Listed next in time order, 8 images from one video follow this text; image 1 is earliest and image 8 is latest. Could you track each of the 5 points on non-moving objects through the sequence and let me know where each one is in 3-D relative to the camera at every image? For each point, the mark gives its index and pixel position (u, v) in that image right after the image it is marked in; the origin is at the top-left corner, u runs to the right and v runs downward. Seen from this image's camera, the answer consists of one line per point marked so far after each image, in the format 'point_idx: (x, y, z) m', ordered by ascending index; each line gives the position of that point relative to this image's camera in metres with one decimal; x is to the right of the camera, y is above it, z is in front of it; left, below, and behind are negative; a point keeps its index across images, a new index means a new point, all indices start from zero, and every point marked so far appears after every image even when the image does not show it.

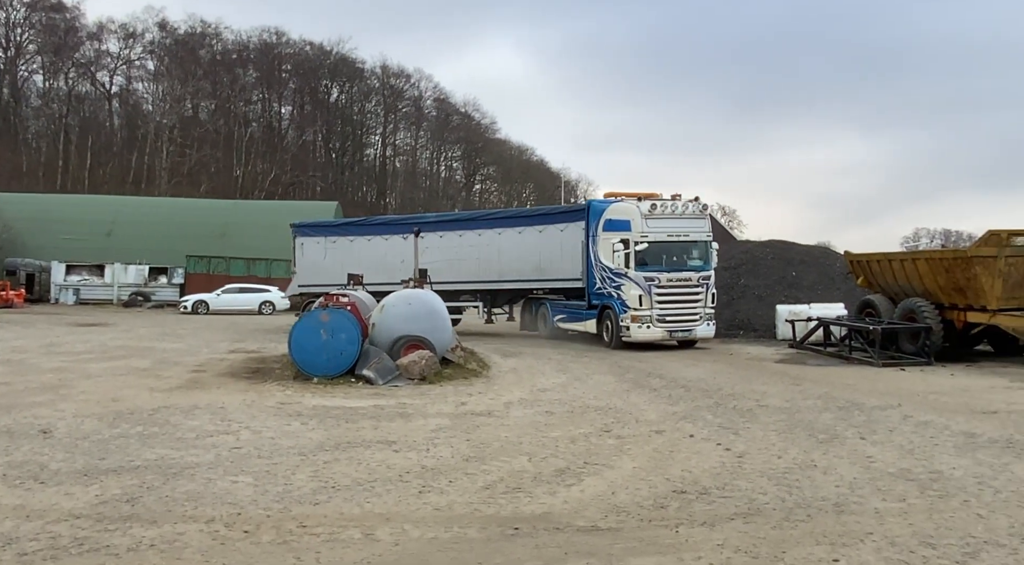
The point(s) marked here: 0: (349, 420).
0: (-2.5, -1.7, +9.5) m
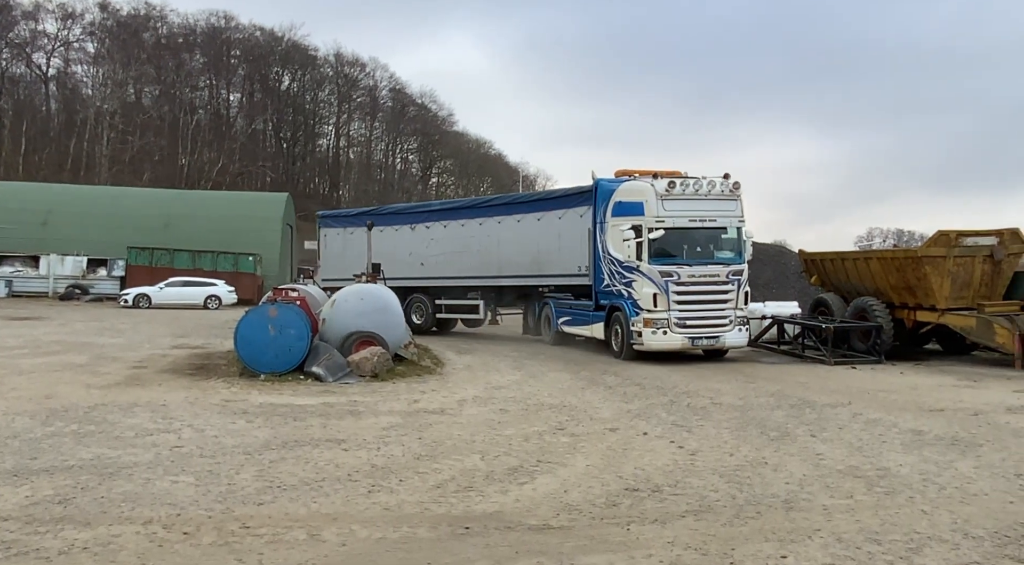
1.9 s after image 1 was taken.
0: (-2.8, -1.7, +9.6) m
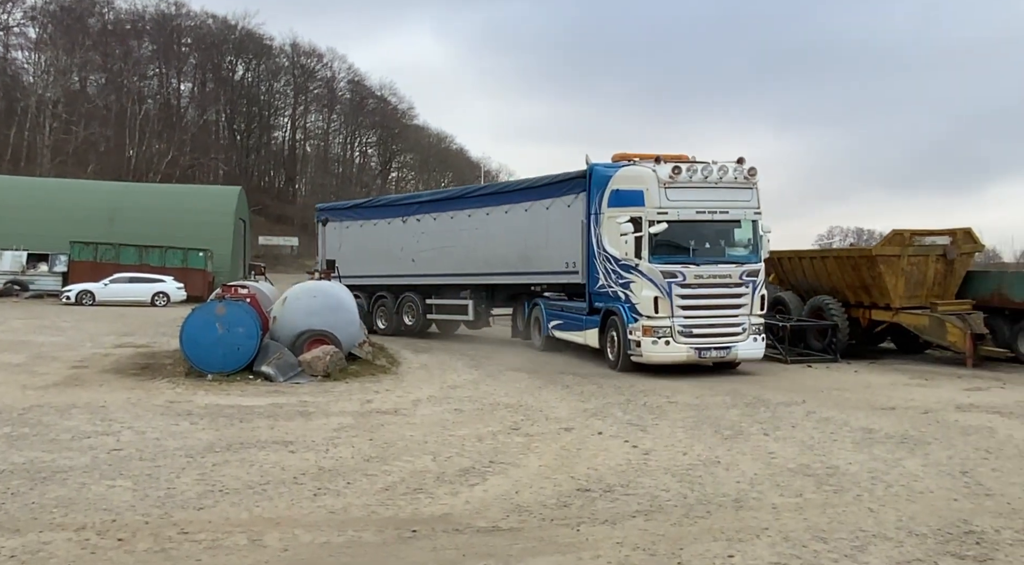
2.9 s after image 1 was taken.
0: (-3.3, -1.7, +9.4) m
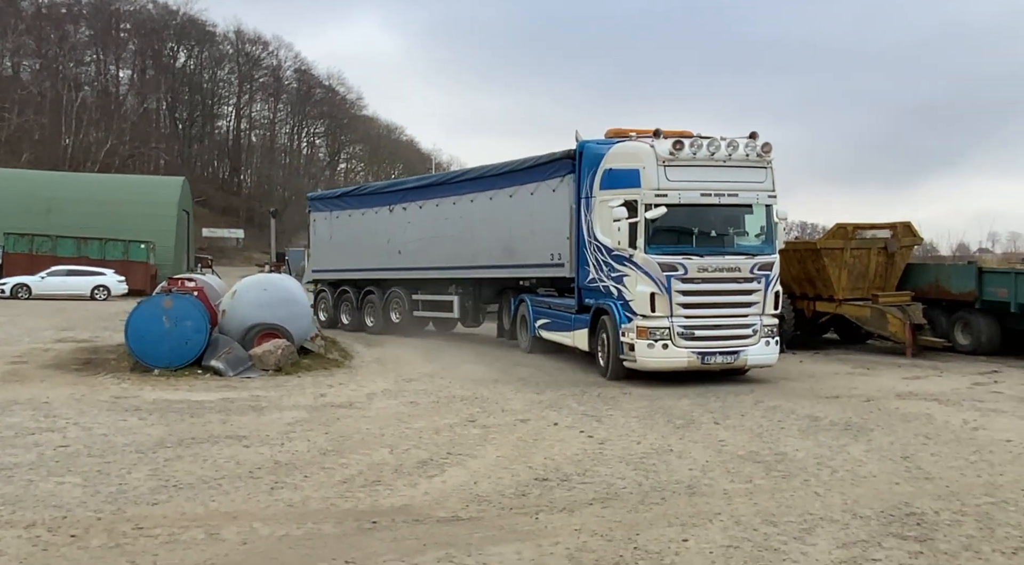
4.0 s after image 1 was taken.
0: (-3.8, -1.6, +9.3) m
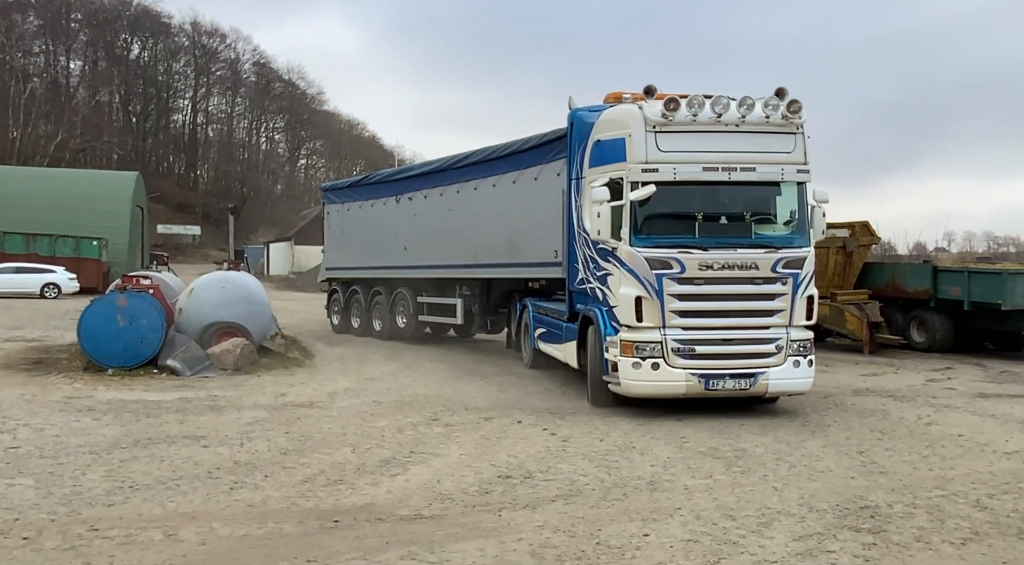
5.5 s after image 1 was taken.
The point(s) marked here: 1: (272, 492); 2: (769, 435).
0: (-4.3, -1.6, +9.1) m
1: (-2.0, -1.8, +6.7) m
2: (+2.8, -1.7, +8.6) m
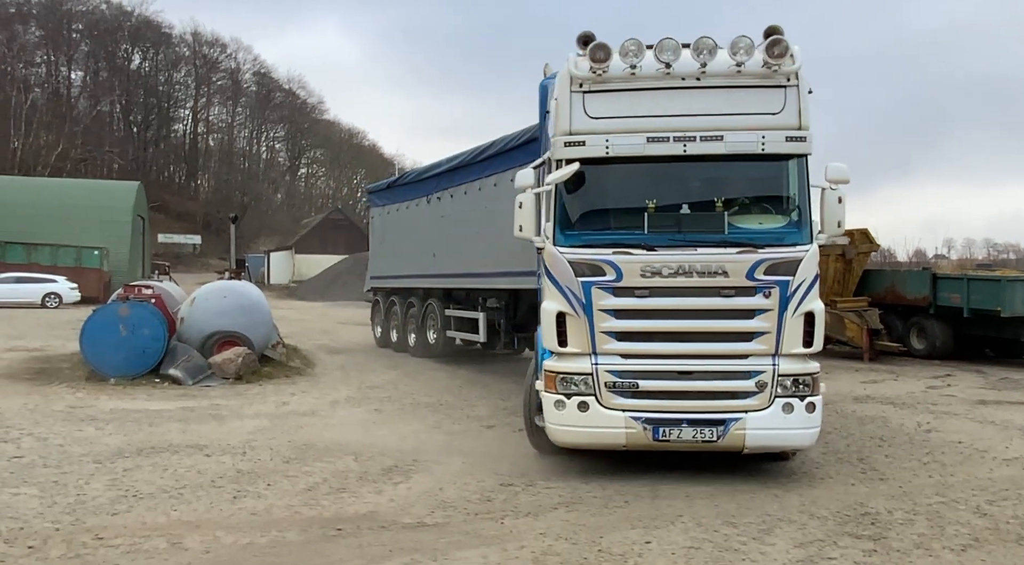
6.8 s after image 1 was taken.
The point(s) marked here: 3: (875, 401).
0: (-4.3, -1.6, +9.2) m
1: (-2.0, -1.9, +6.7) m
2: (+2.8, -1.7, +8.7) m
3: (+5.1, -1.6, +11.0) m
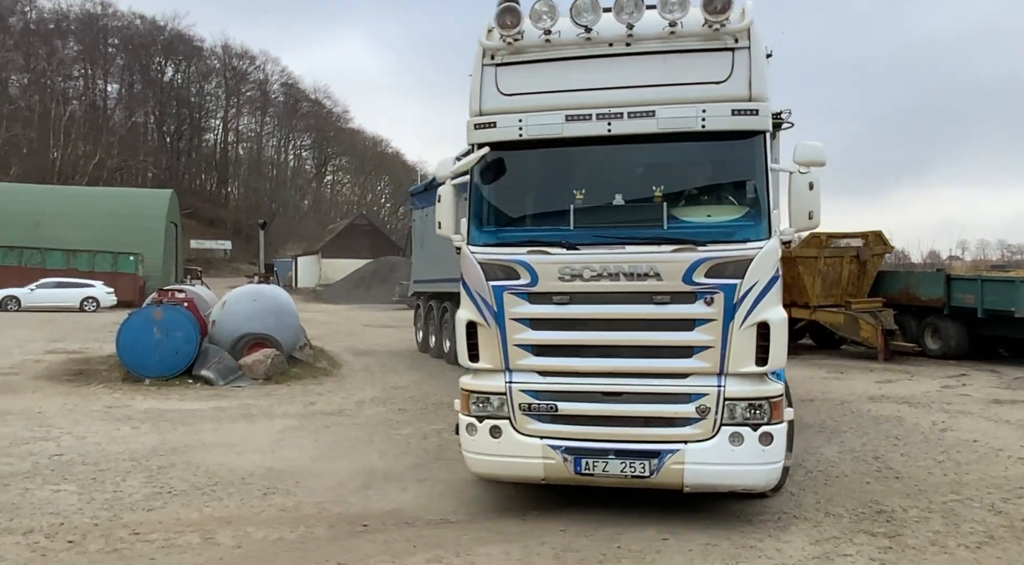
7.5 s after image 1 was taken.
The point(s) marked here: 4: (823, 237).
0: (-4.0, -1.7, +9.4) m
1: (-1.8, -1.9, +6.9) m
2: (+3.1, -1.8, +8.8) m
3: (+5.3, -1.7, +11.1) m
4: (+6.7, +1.0, +16.8) m
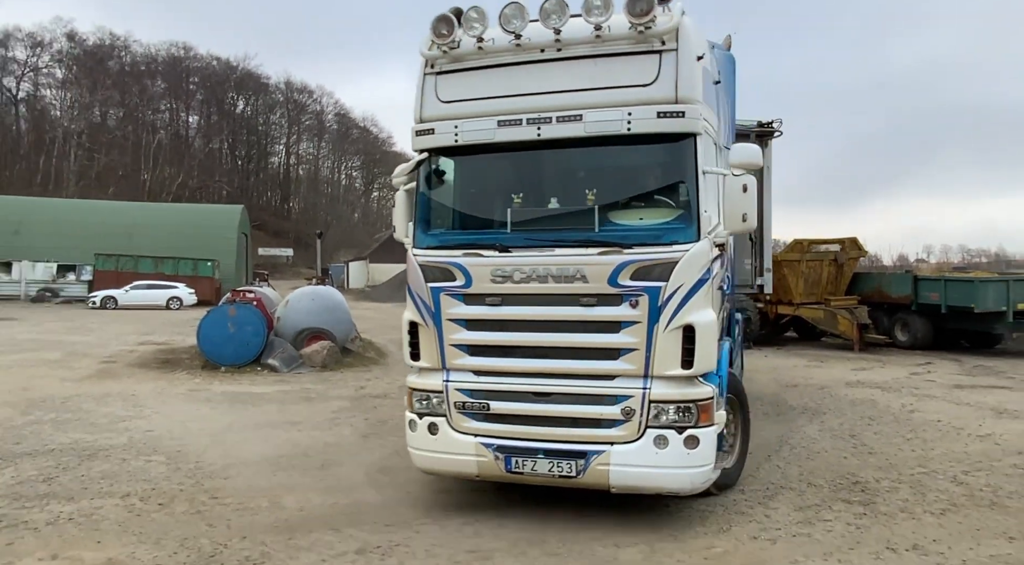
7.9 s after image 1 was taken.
0: (-3.7, -1.7, +10.6) m
1: (-1.6, -1.9, +8.1) m
2: (+3.3, -1.8, +9.7) m
3: (+5.7, -1.6, +11.9) m
4: (+7.3, +1.0, +17.5) m
